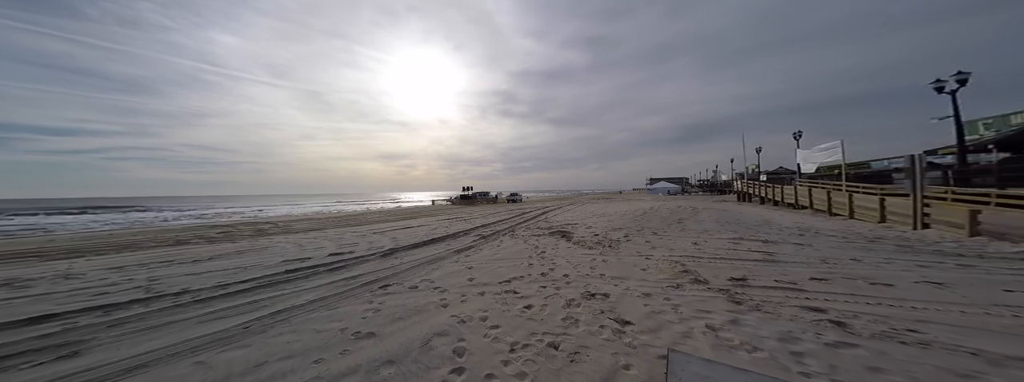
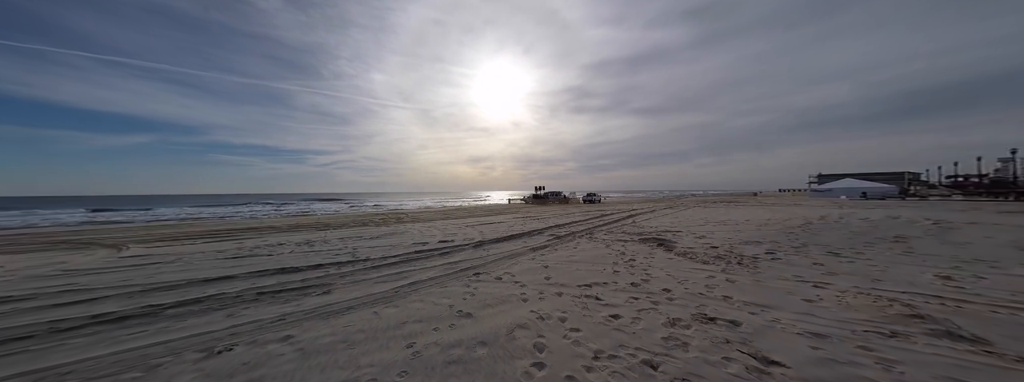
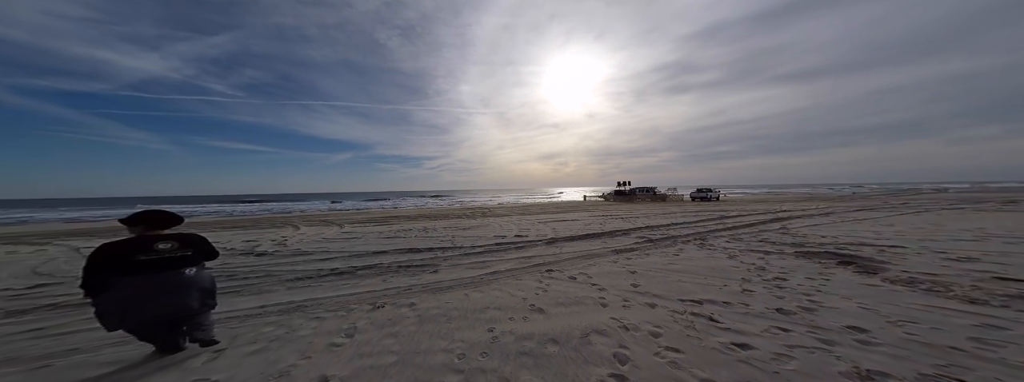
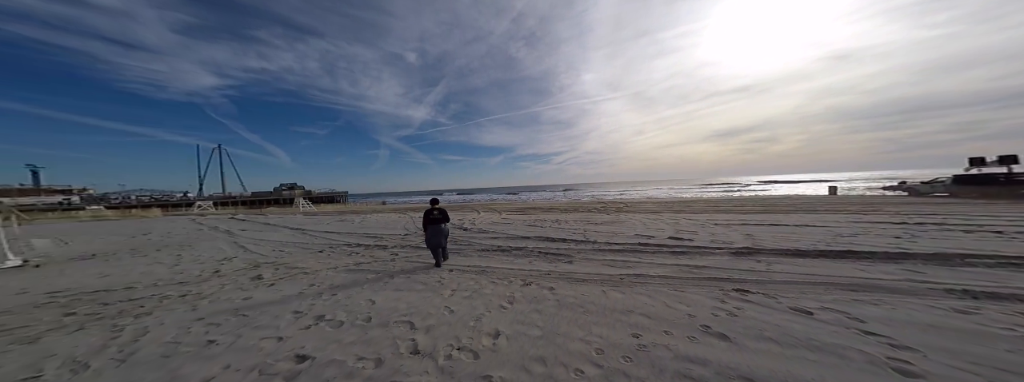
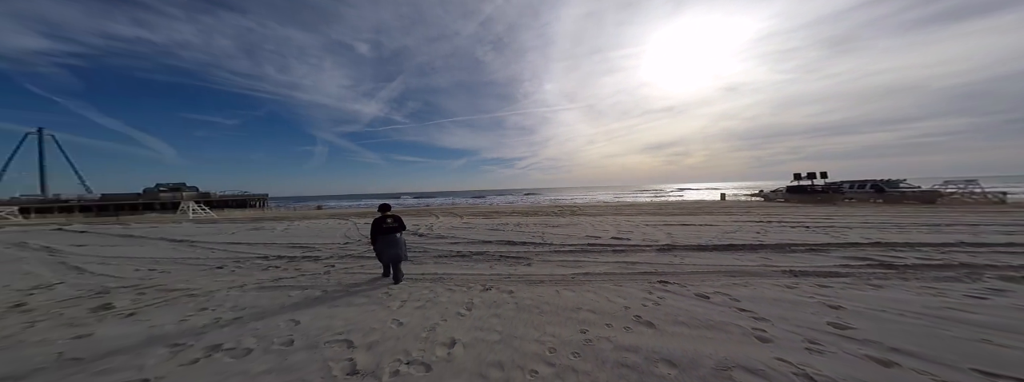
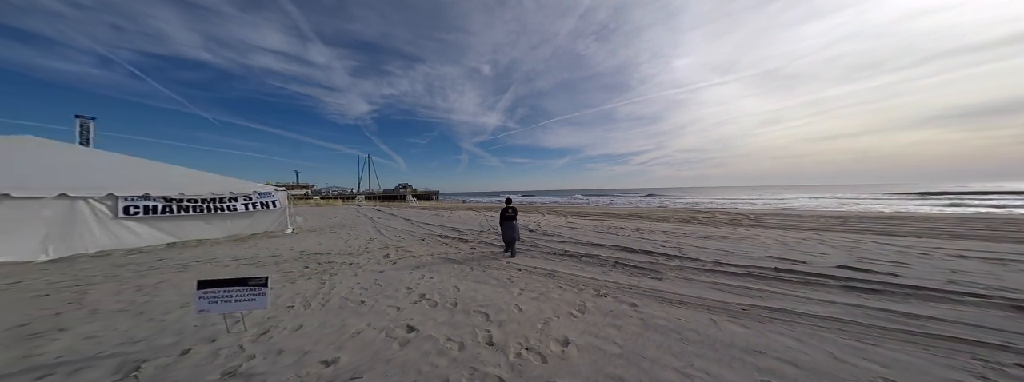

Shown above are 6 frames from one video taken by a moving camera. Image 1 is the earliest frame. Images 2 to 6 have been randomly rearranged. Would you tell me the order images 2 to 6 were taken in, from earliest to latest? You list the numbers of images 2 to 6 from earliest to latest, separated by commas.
2, 3, 5, 4, 6
